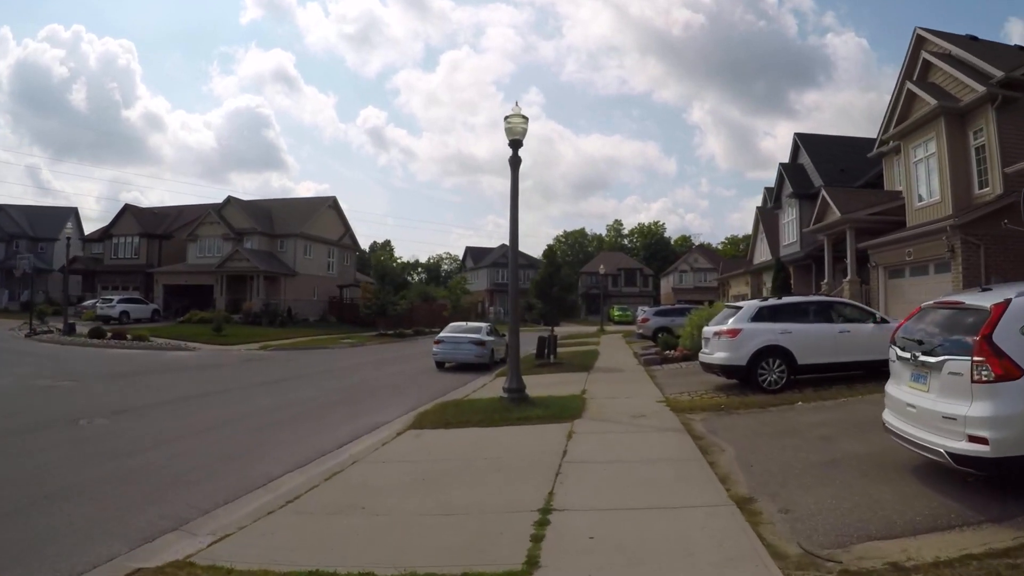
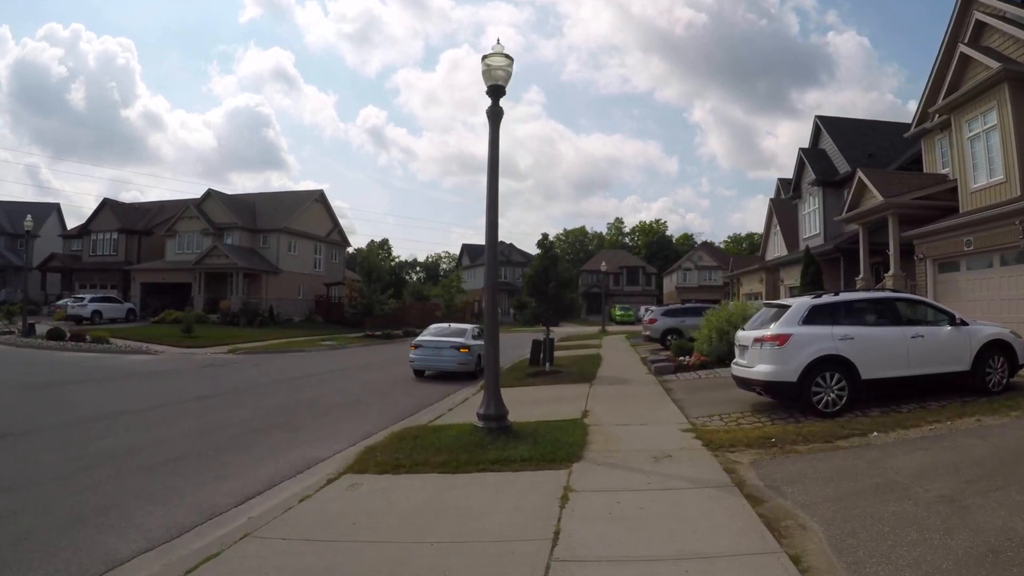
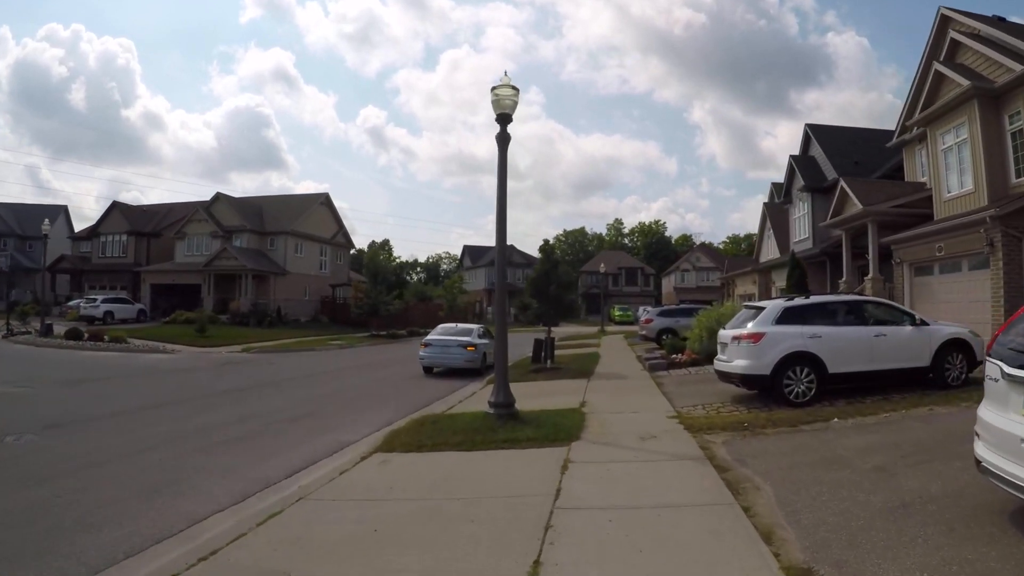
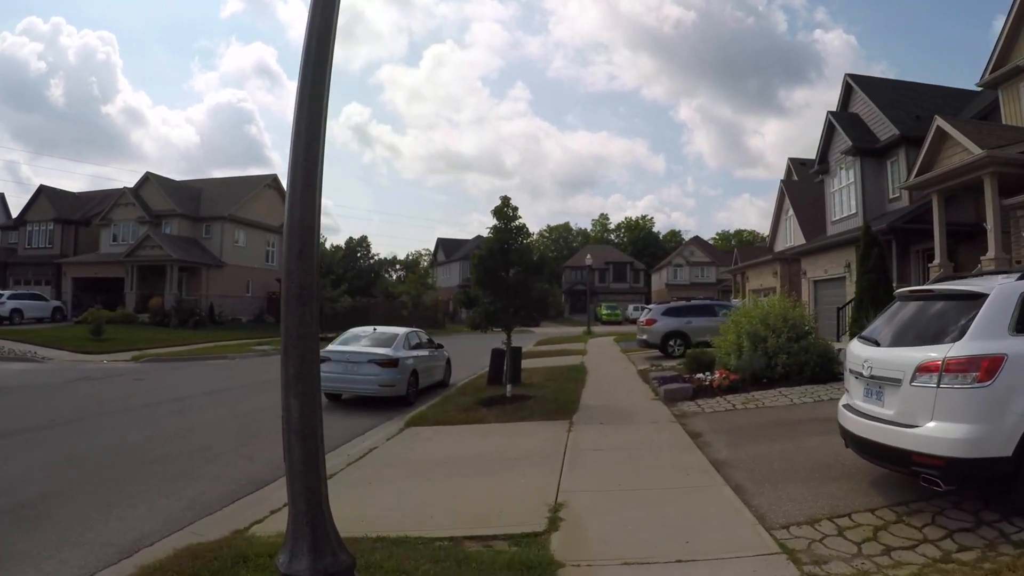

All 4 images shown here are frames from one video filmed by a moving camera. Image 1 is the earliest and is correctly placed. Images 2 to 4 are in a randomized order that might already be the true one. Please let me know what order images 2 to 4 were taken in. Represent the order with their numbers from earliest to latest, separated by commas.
3, 2, 4
